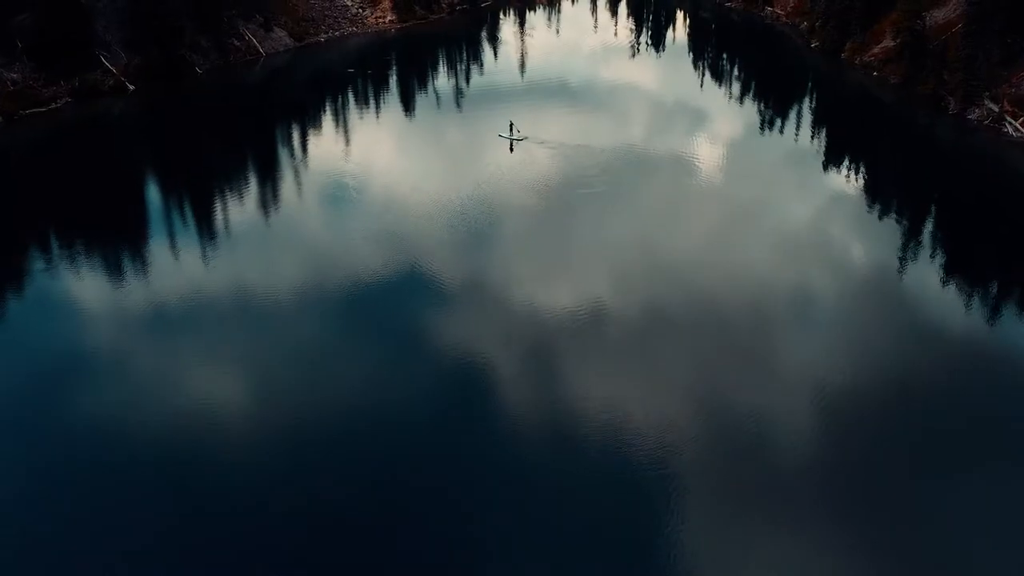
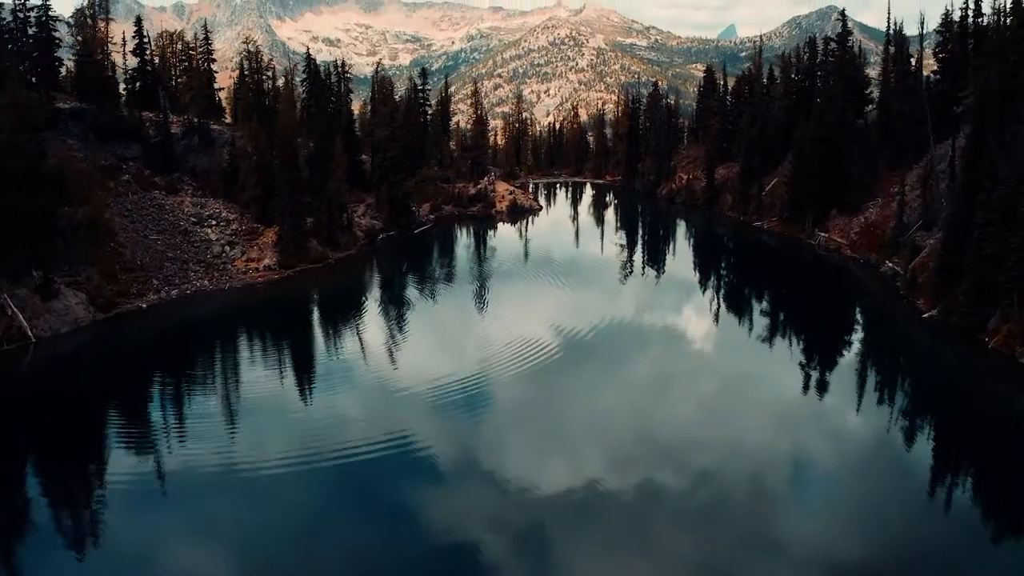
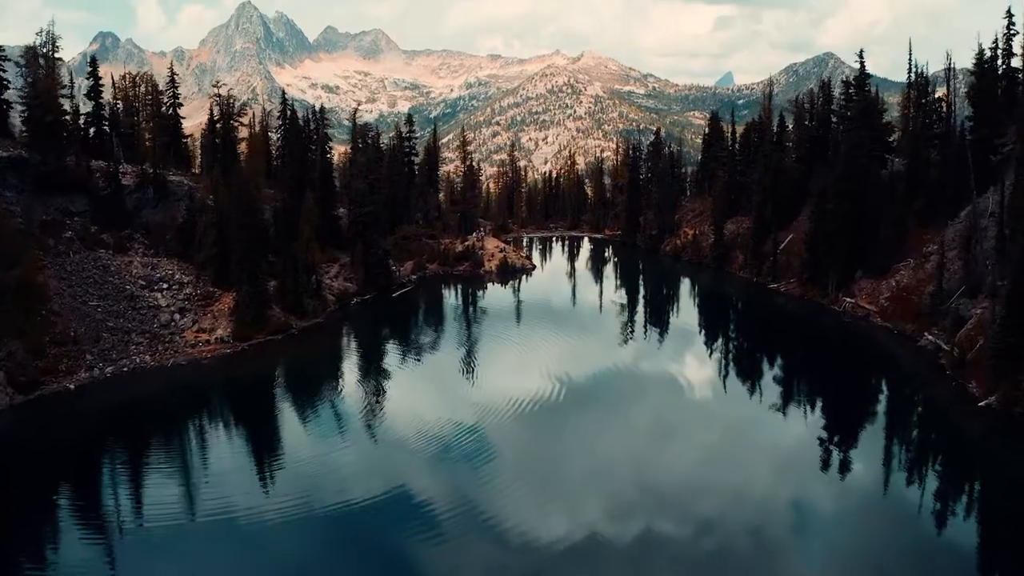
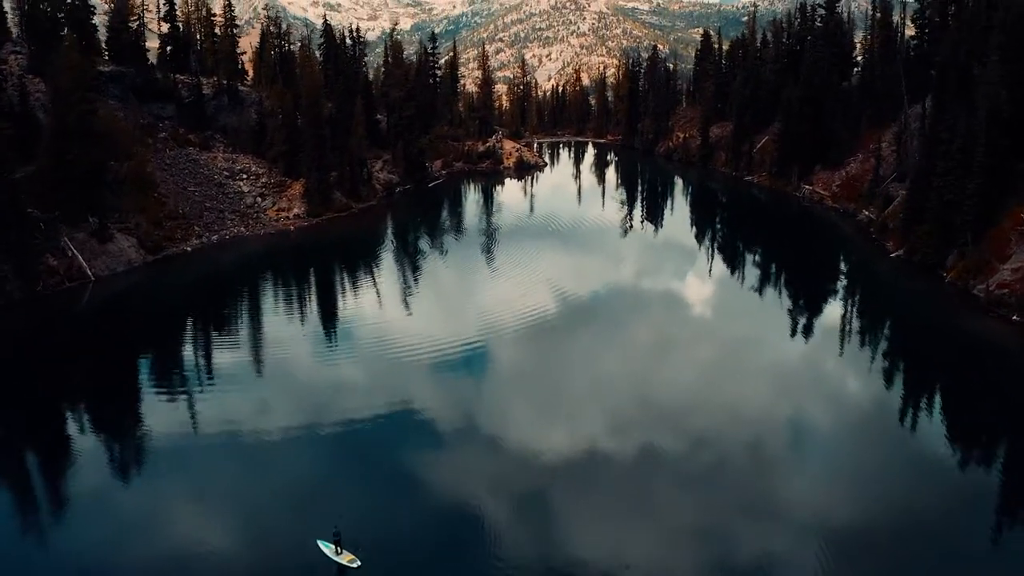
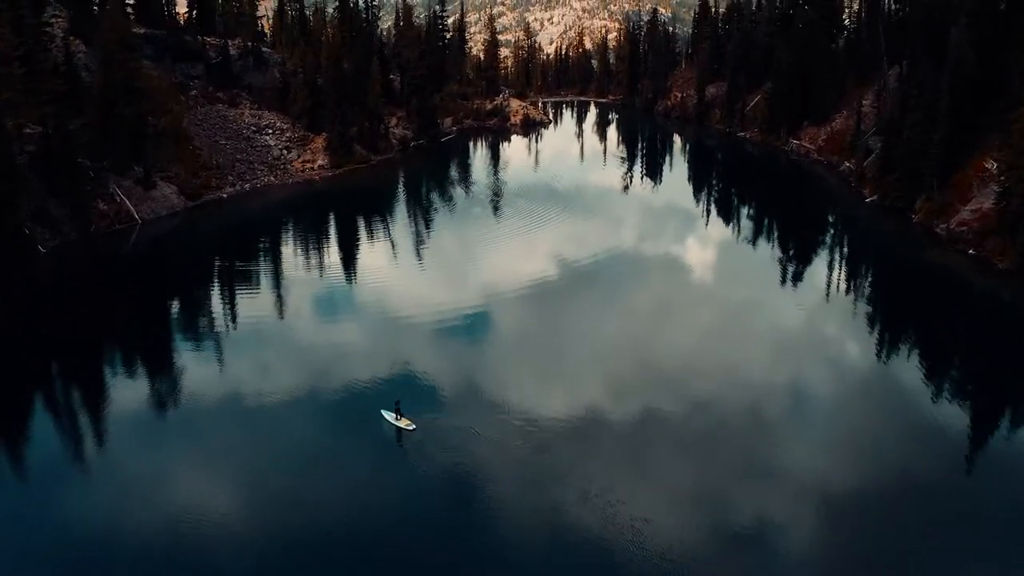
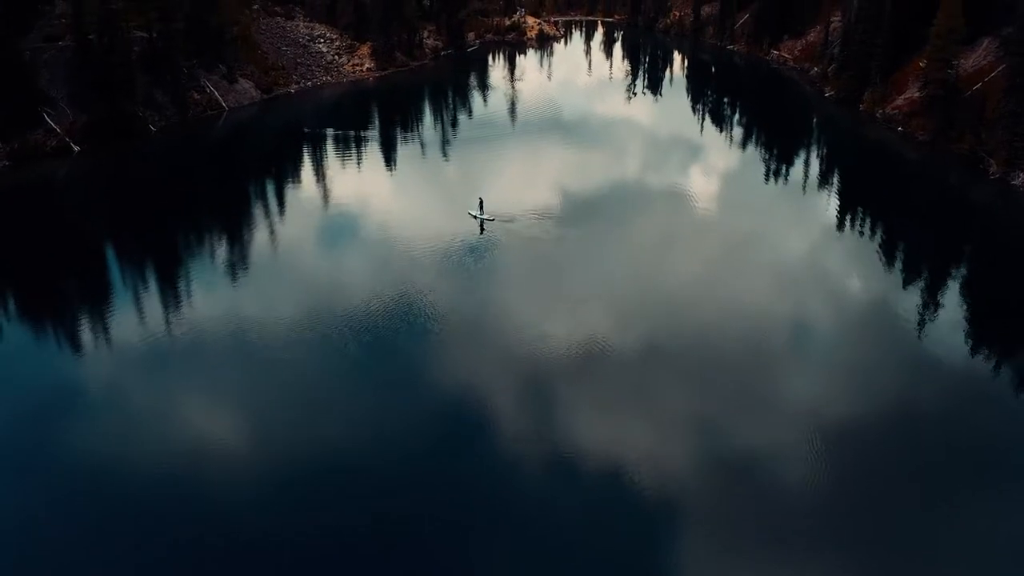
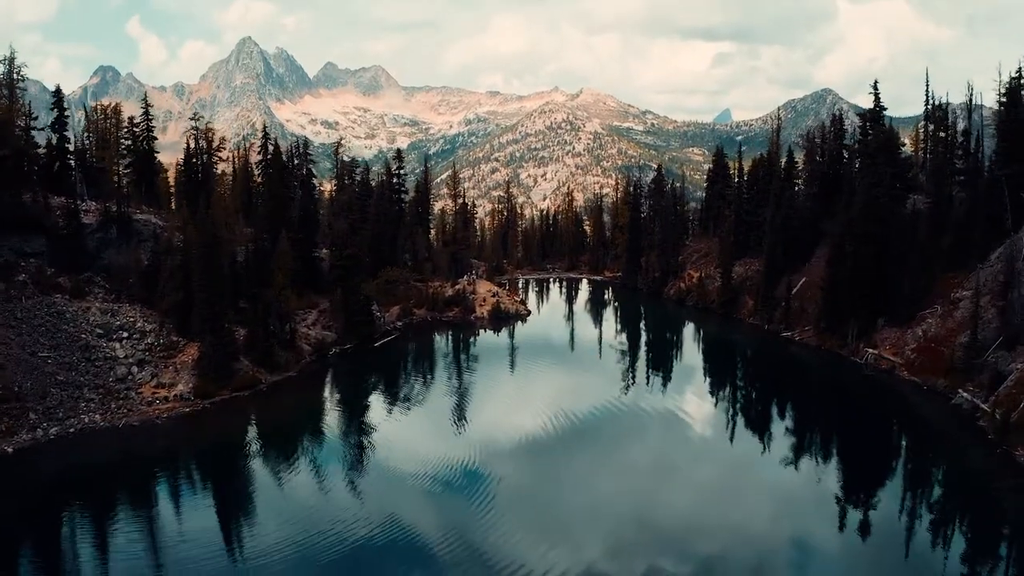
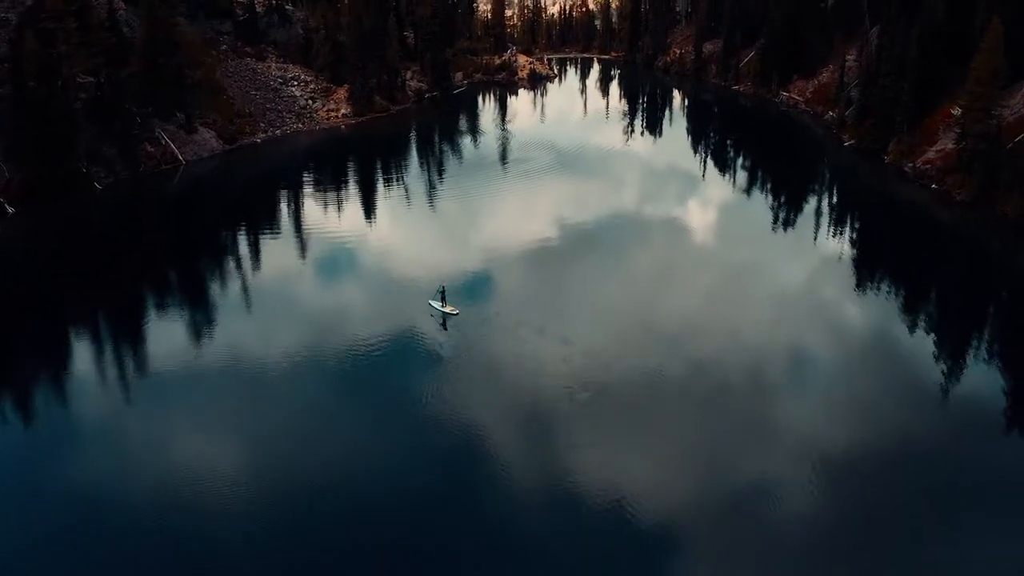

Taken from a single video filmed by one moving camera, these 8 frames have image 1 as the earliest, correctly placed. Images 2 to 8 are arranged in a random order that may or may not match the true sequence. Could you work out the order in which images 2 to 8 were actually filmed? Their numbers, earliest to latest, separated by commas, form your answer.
6, 8, 5, 4, 2, 3, 7
